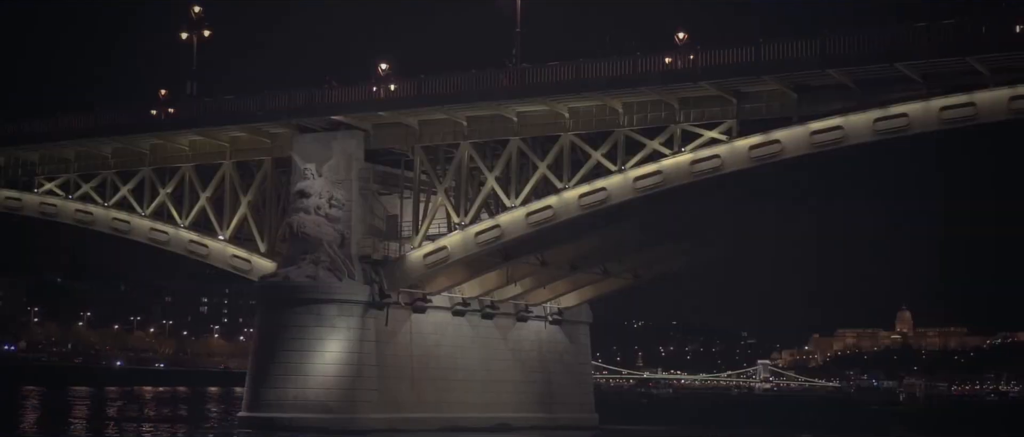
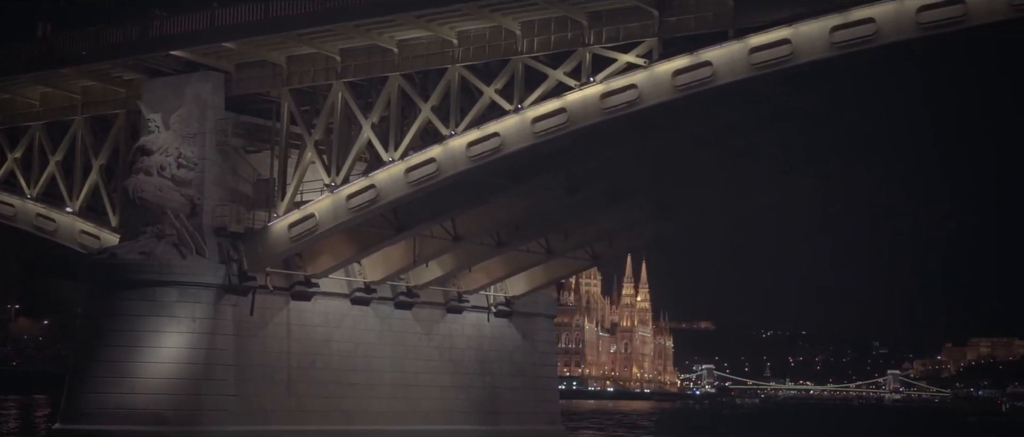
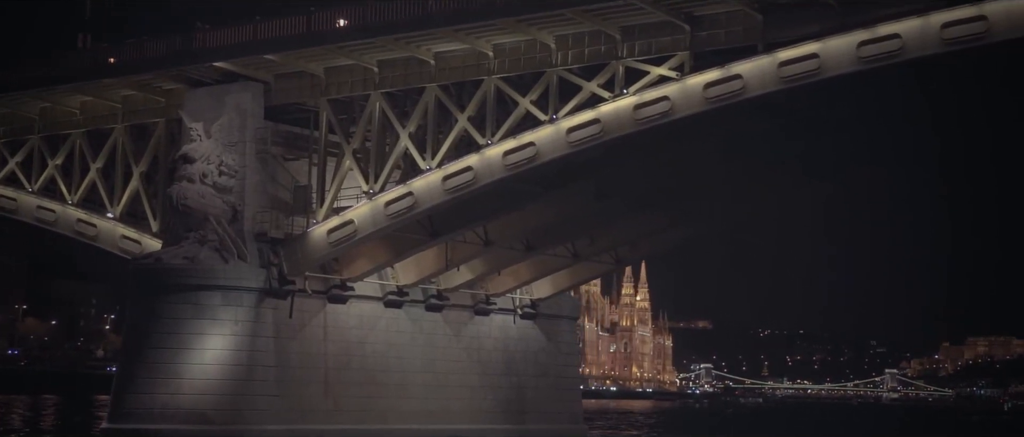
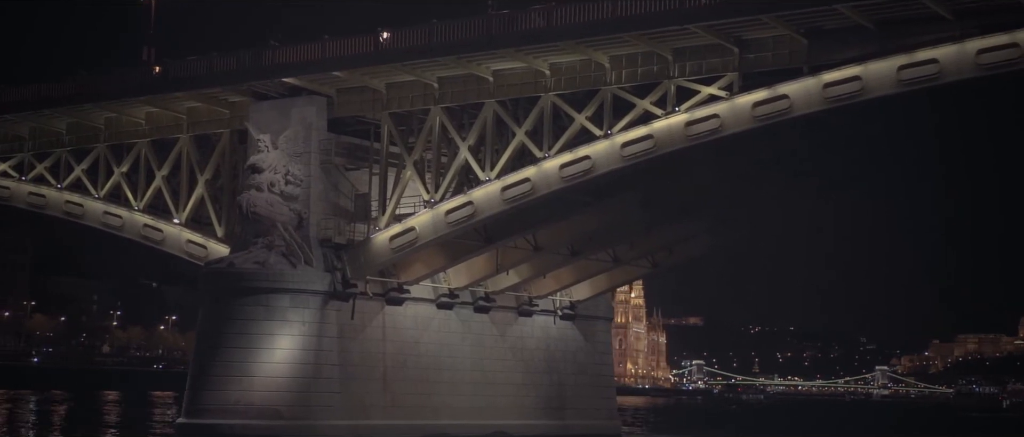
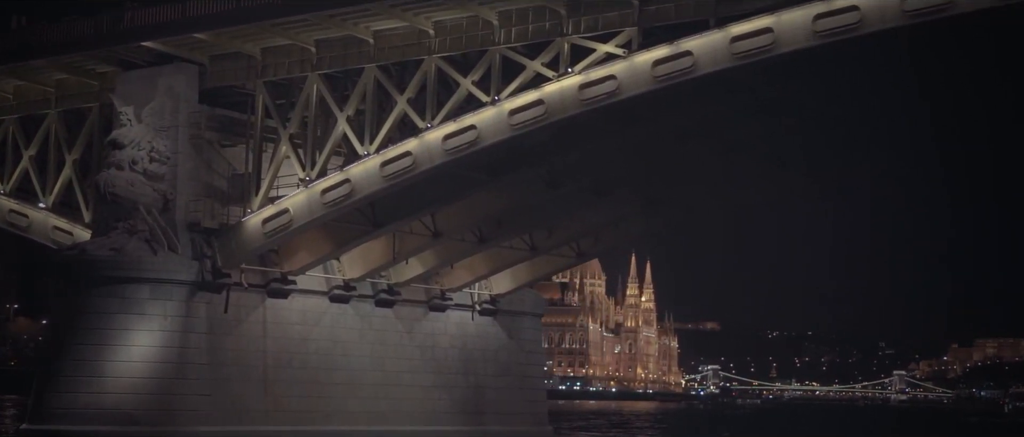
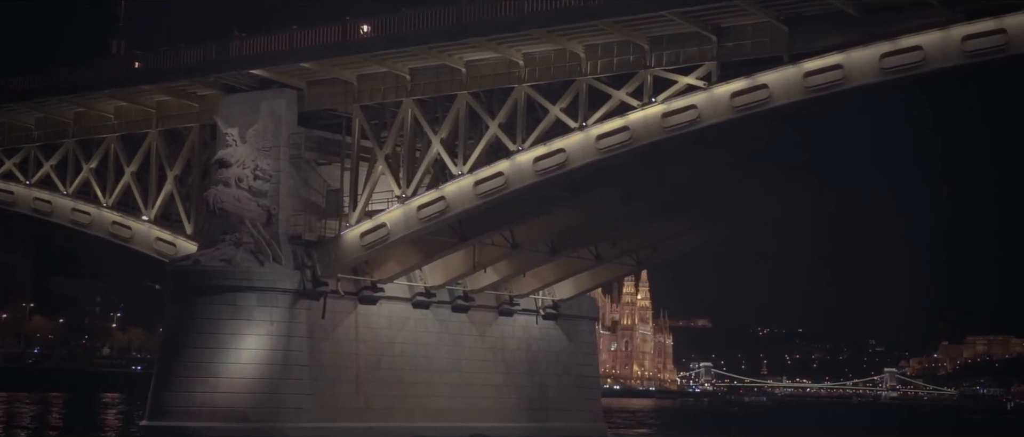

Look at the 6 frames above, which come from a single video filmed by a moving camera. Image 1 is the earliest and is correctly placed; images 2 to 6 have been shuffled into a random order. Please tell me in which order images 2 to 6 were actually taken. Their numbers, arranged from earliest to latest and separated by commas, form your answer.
4, 6, 3, 2, 5
